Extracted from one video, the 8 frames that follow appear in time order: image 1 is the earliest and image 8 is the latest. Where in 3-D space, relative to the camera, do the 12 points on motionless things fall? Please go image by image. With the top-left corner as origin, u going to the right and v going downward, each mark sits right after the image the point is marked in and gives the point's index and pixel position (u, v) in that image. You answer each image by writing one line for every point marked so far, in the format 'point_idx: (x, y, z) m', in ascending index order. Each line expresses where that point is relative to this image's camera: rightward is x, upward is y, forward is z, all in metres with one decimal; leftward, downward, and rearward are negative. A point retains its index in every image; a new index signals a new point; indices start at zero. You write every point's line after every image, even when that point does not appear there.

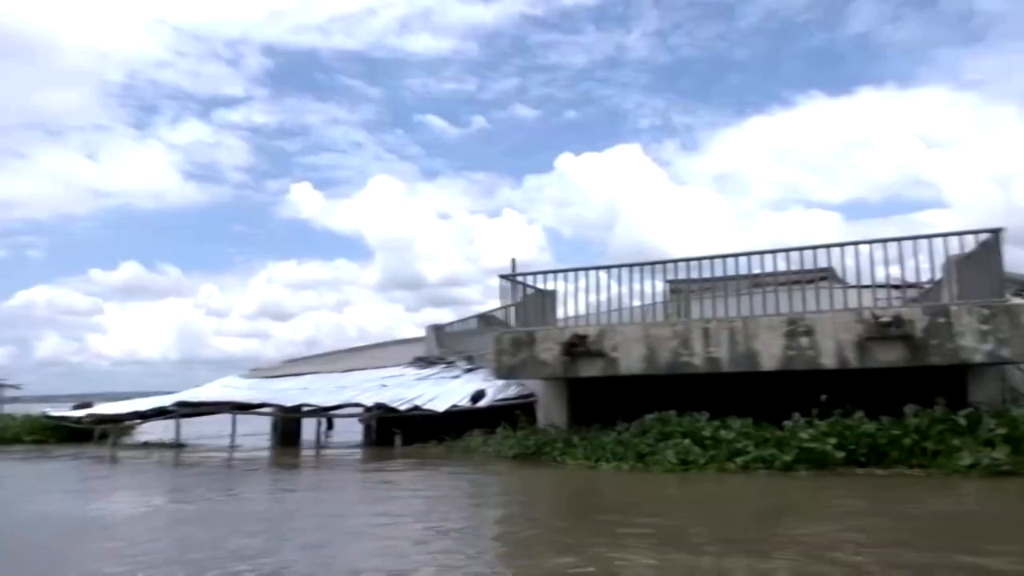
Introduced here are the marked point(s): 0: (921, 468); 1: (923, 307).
0: (+5.7, -2.5, +9.8) m
1: (+6.7, -0.3, +11.5) m
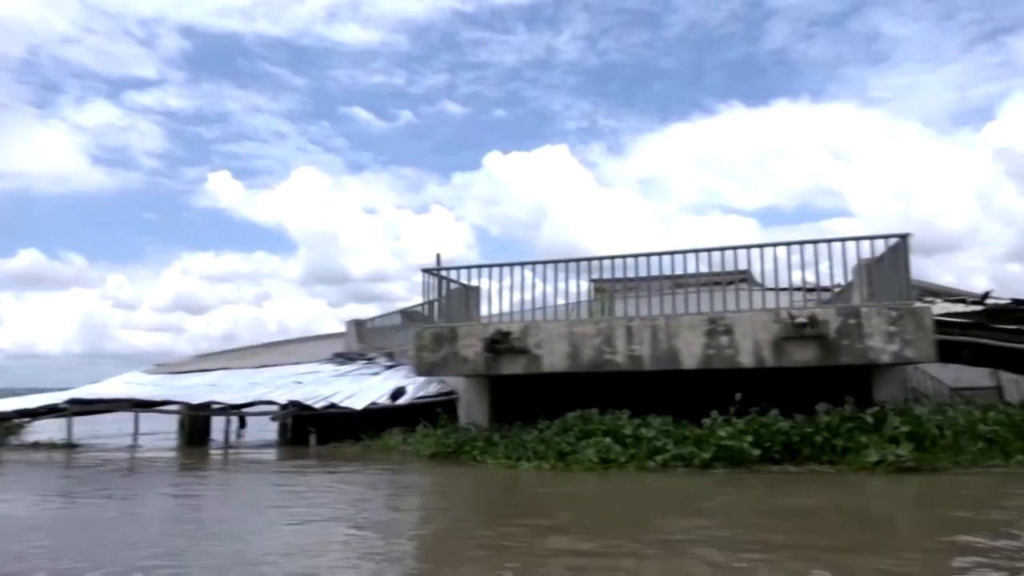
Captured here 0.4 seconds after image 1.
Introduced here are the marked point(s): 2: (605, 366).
0: (+4.6, -2.5, +10.0) m
1: (+5.5, -0.3, +11.8) m
2: (+1.7, -1.4, +13.0) m
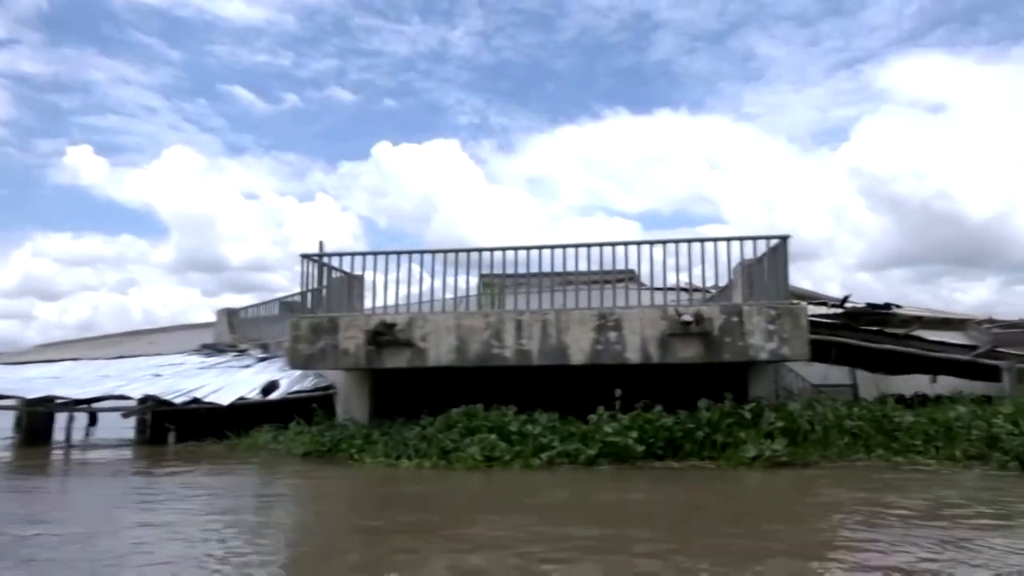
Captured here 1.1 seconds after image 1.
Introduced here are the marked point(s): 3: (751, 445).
0: (+2.9, -2.5, +10.2) m
1: (+3.6, -0.3, +12.0) m
2: (-0.3, -1.3, +12.7) m
3: (+3.4, -2.2, +10.1) m
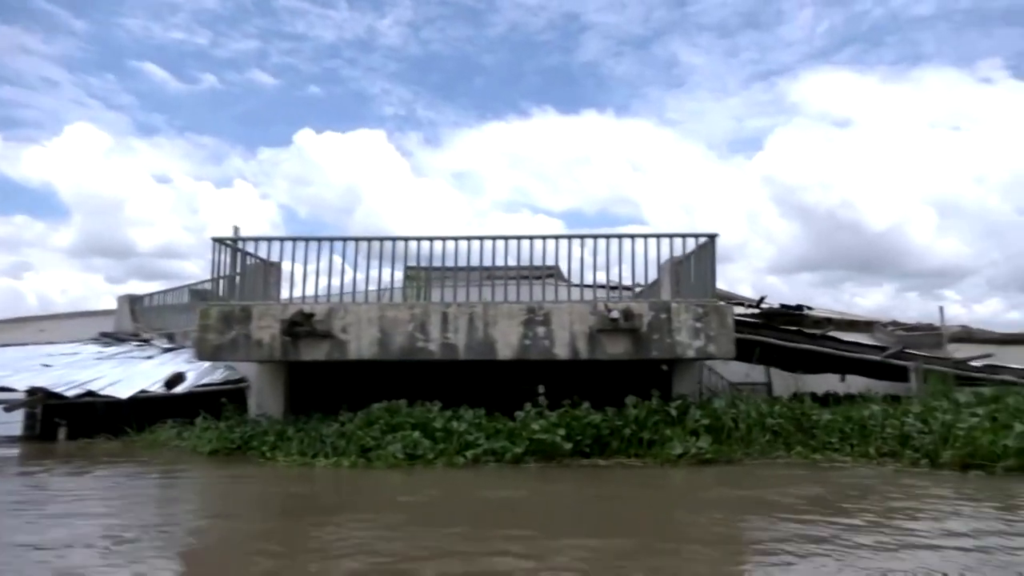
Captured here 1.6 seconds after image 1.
0: (+1.8, -2.4, +10.1) m
1: (+2.3, -0.2, +12.0) m
2: (-1.6, -1.2, +12.2) m
3: (+2.4, -2.2, +10.1) m
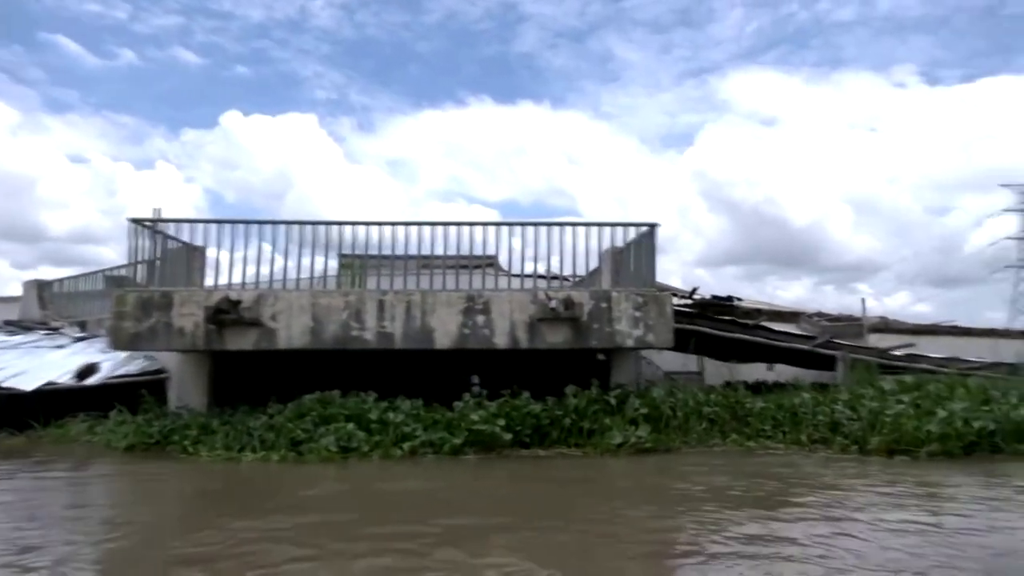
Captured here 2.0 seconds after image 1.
0: (+0.9, -2.3, +10.0) m
1: (+1.3, -0.1, +11.9) m
2: (-2.7, -0.9, +11.8) m
3: (+1.5, -2.0, +10.0) m
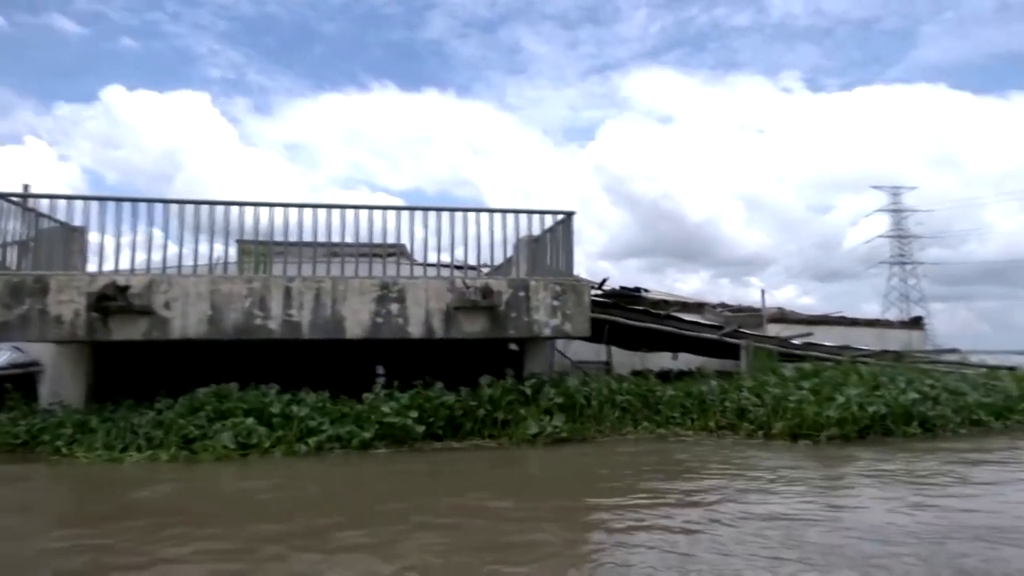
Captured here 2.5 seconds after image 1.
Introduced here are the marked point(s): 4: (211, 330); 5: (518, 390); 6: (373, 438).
0: (-0.3, -2.1, +9.8) m
1: (-0.2, +0.1, +11.7) m
2: (-4.1, -0.7, +11.1) m
3: (+0.3, -1.9, +9.9) m
4: (-4.7, -0.7, +11.0) m
5: (+0.1, -1.5, +10.4) m
6: (-1.9, -2.0, +9.4) m
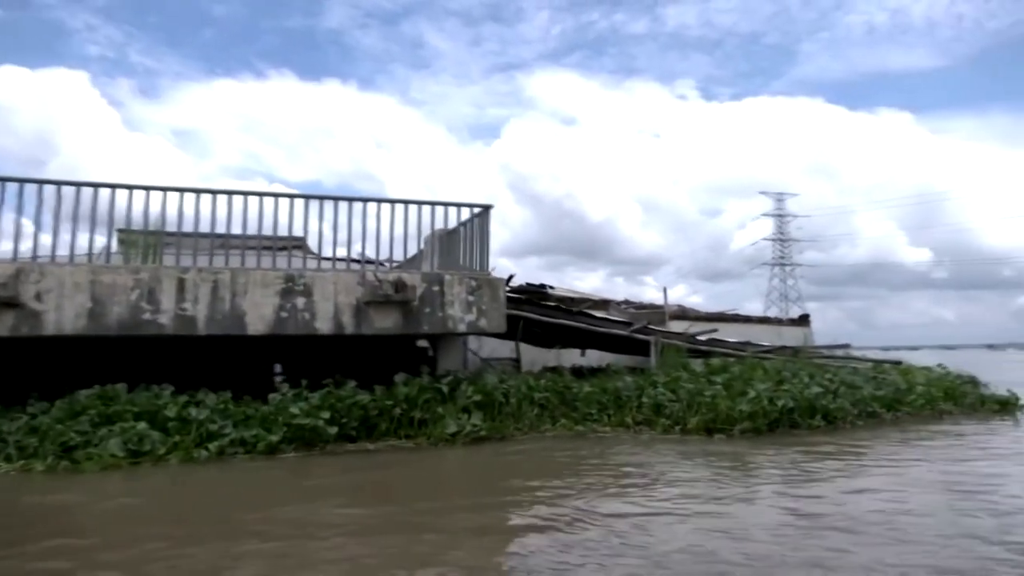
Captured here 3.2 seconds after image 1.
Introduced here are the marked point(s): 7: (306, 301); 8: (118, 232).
0: (-1.4, -2.0, +9.4) m
1: (-1.5, +0.2, +11.3) m
2: (-5.3, -0.6, +10.1) m
3: (-0.9, -1.8, +9.6) m
4: (-5.9, -0.5, +9.9) m
5: (-1.1, -1.4, +10.0) m
6: (-2.9, -1.9, +8.8) m
7: (-3.2, -0.2, +10.8) m
8: (-5.5, +0.9, +10.0) m
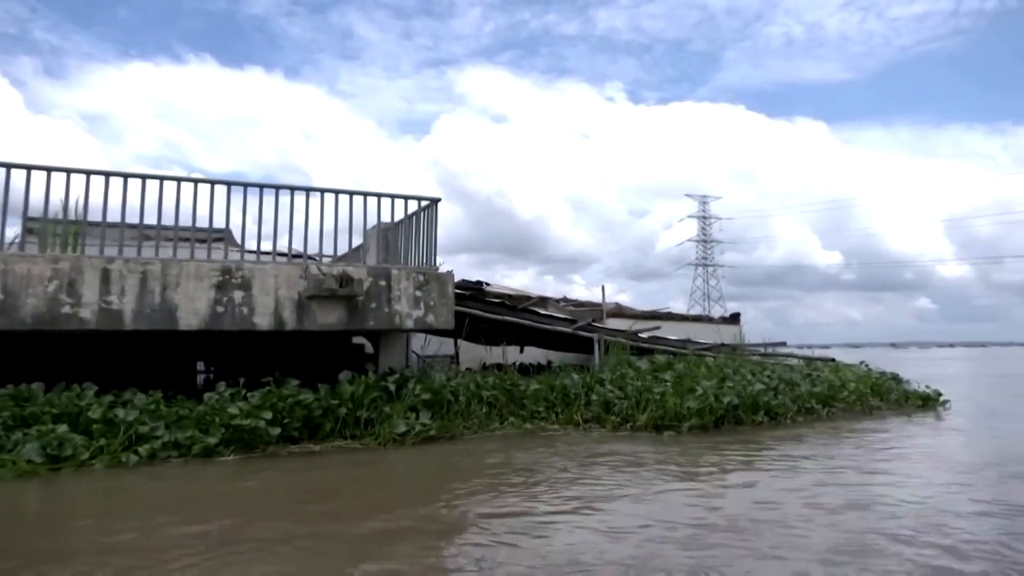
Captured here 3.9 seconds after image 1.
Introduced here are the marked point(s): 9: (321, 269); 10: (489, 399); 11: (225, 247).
0: (-2.1, -1.9, +9.0) m
1: (-2.4, +0.3, +10.9) m
2: (-6.0, -0.5, +9.3) m
3: (-1.5, -1.7, +9.2) m
4: (-6.6, -0.4, +9.1) m
5: (-1.8, -1.3, +9.7) m
6: (-3.5, -1.8, +8.3) m
7: (-4.0, -0.1, +10.2) m
8: (-6.1, +1.0, +9.2) m
9: (-3.0, +0.3, +10.6) m
10: (-0.4, -1.6, +10.2) m
11: (-4.3, +0.6, +10.5) m
